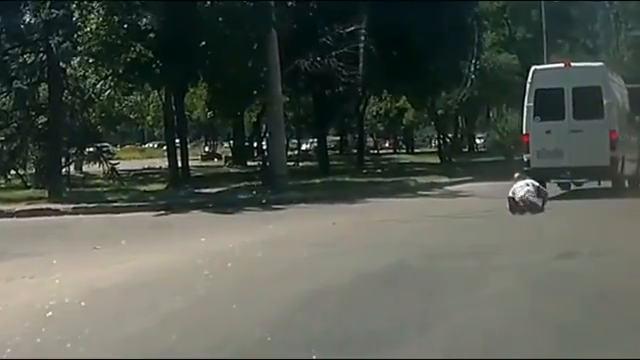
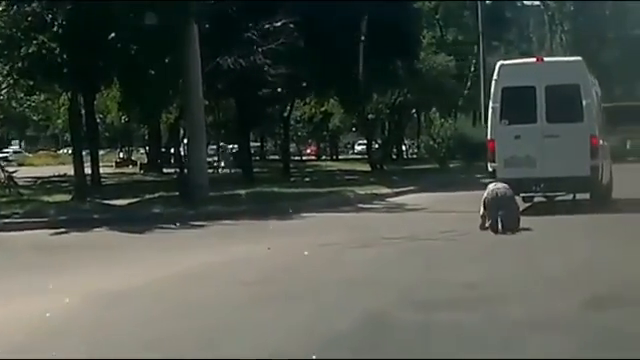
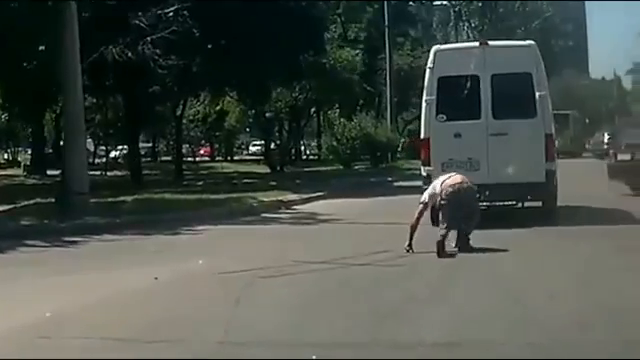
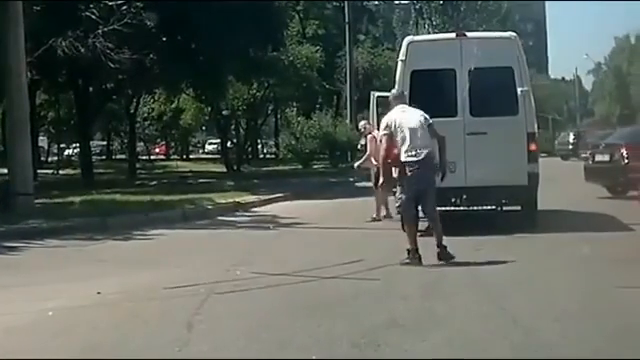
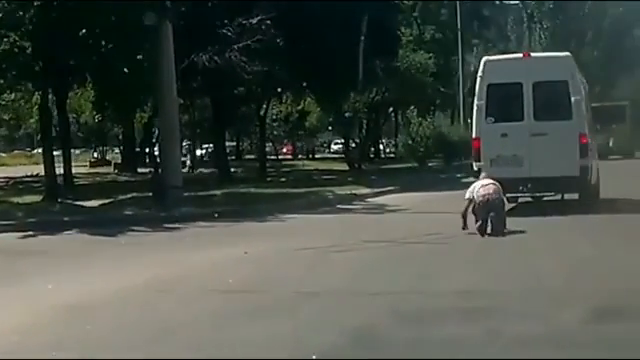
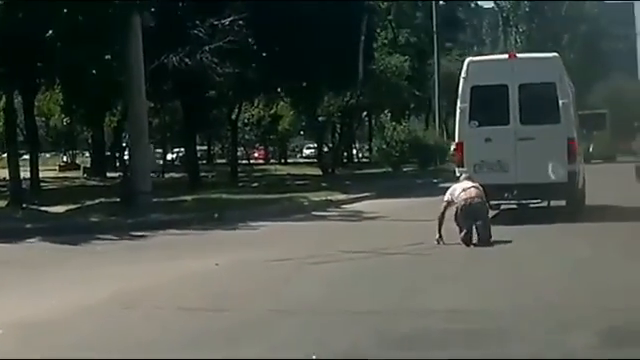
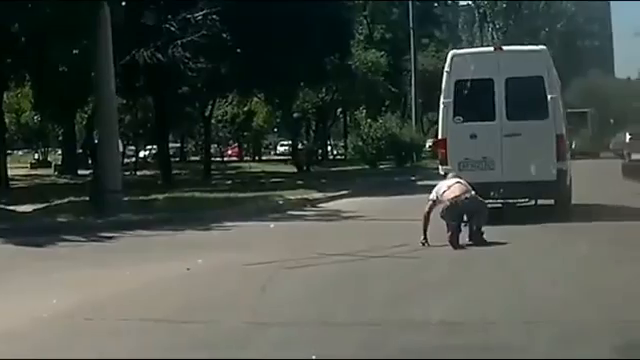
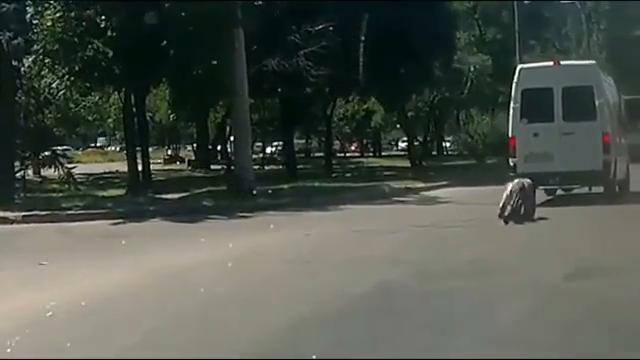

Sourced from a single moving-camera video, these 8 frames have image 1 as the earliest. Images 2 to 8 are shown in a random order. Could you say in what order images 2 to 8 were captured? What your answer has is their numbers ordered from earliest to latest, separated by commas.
8, 2, 5, 6, 7, 3, 4
